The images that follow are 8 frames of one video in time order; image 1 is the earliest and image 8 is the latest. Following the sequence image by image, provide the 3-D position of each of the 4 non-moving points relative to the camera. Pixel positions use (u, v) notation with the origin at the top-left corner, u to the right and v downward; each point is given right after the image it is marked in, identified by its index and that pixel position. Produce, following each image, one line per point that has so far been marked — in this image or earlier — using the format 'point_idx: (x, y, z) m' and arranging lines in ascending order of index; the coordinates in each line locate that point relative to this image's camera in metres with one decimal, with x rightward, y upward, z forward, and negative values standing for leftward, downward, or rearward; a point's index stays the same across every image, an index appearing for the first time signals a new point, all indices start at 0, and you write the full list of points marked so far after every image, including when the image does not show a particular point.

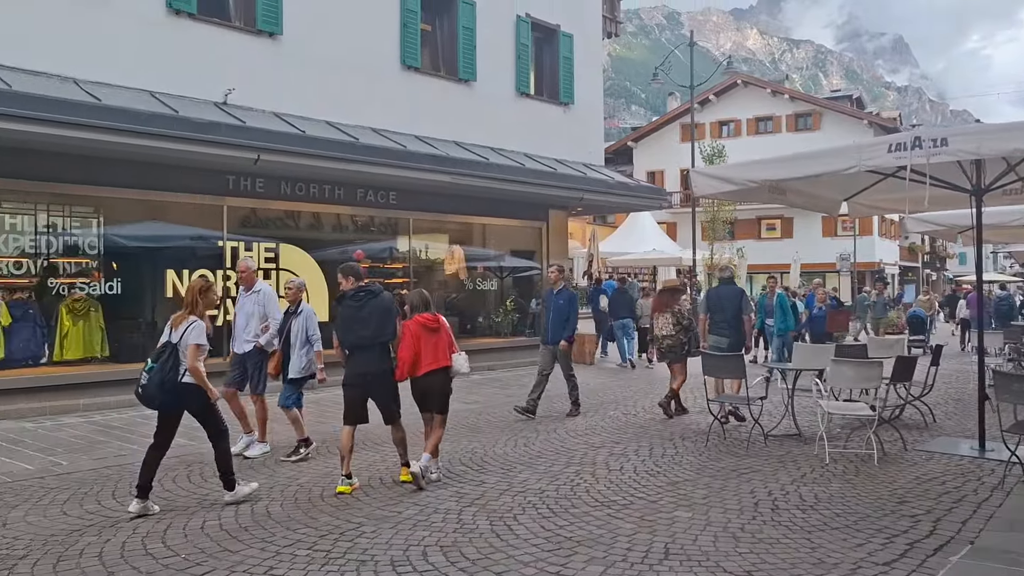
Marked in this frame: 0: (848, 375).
0: (+2.7, -0.7, +6.8) m
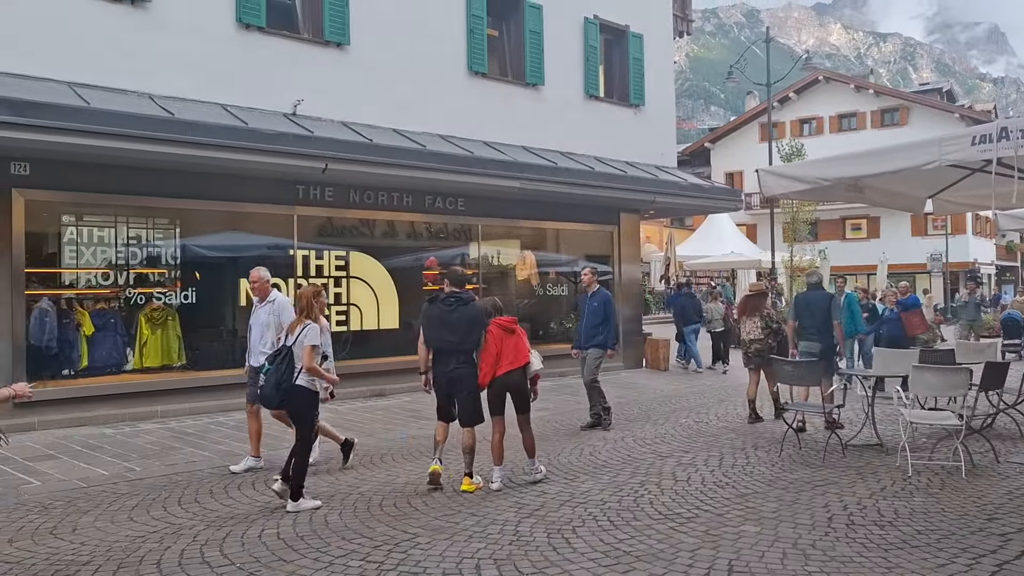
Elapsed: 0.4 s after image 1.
0: (+3.2, -0.7, +6.5) m
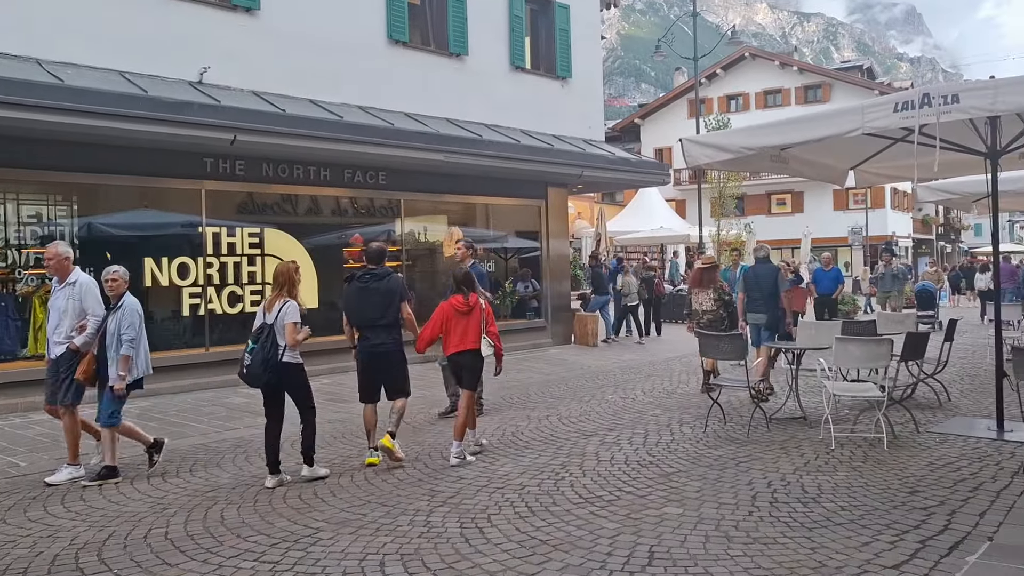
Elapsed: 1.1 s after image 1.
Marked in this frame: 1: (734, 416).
0: (+2.5, -0.5, +6.4) m
1: (+1.9, -1.1, +7.4) m
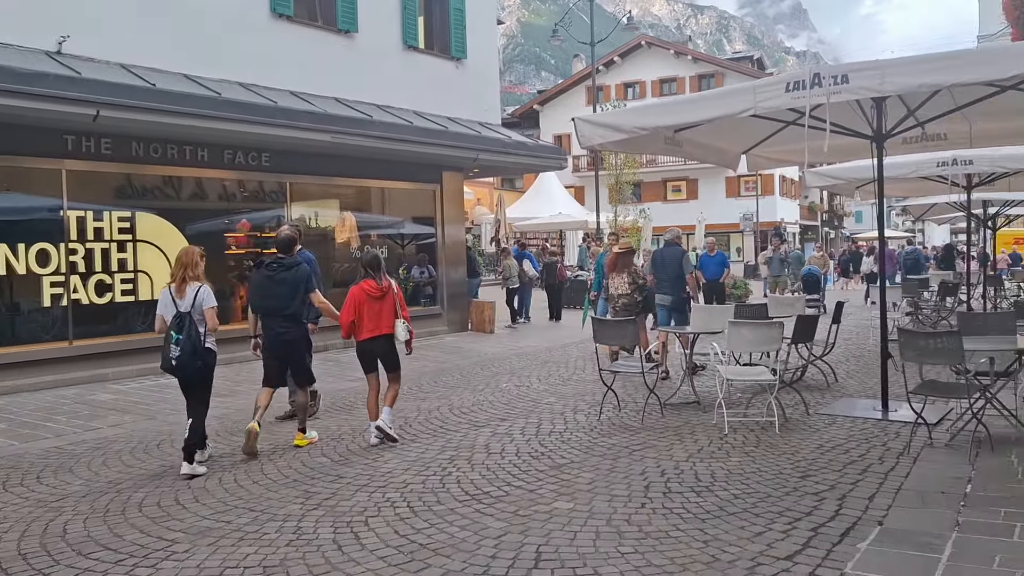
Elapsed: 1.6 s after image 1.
0: (+1.7, -0.4, +6.3) m
1: (+1.0, -1.0, +7.3) m
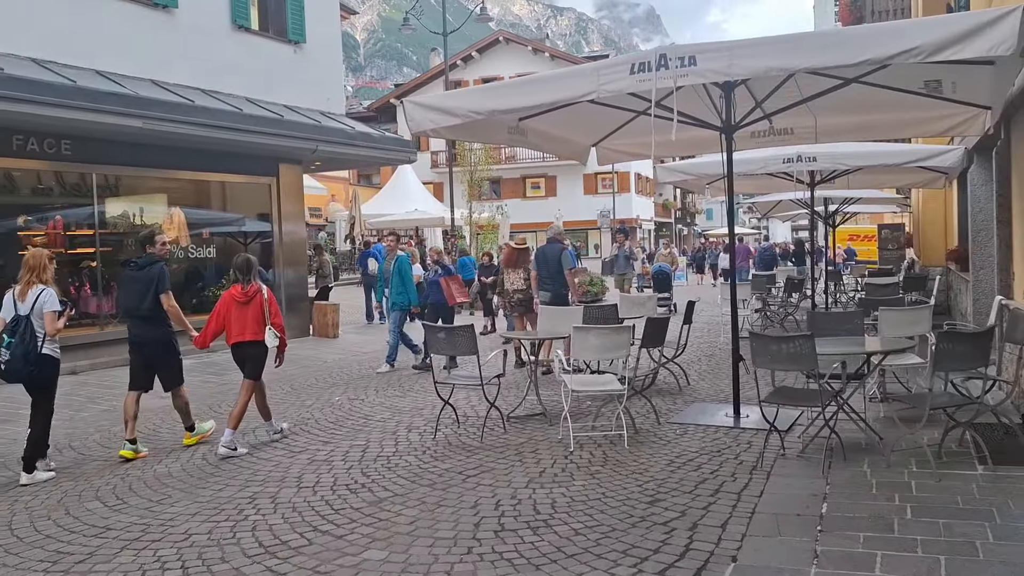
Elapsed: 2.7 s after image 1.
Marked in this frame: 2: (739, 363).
0: (+0.6, -0.4, +5.8) m
1: (-0.3, -1.0, +6.6) m
2: (+1.8, -0.6, +6.8) m
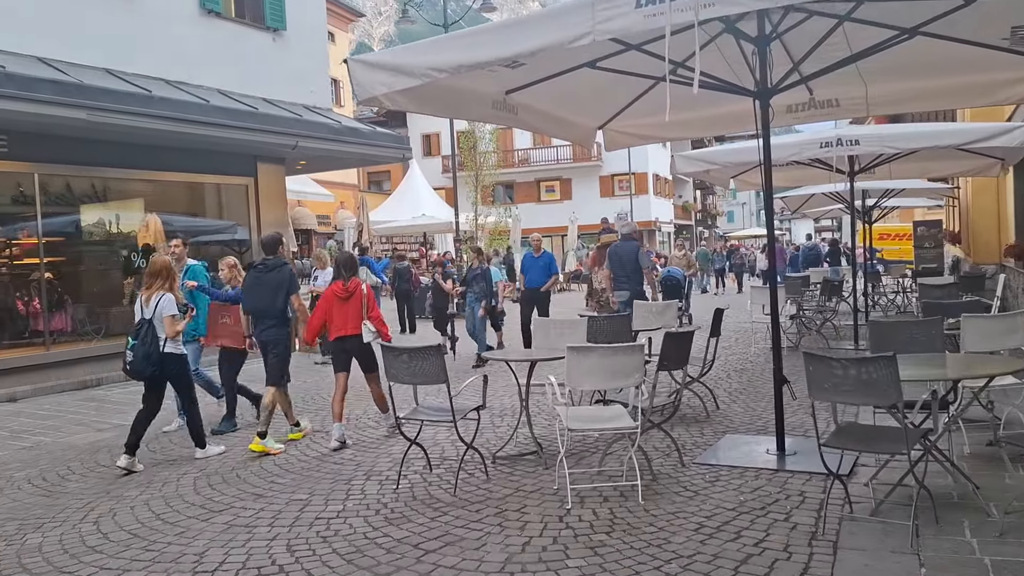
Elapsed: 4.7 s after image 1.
0: (+0.4, -0.4, +4.4) m
1: (-0.4, -1.1, +5.3) m
2: (+1.7, -0.6, +5.4) m
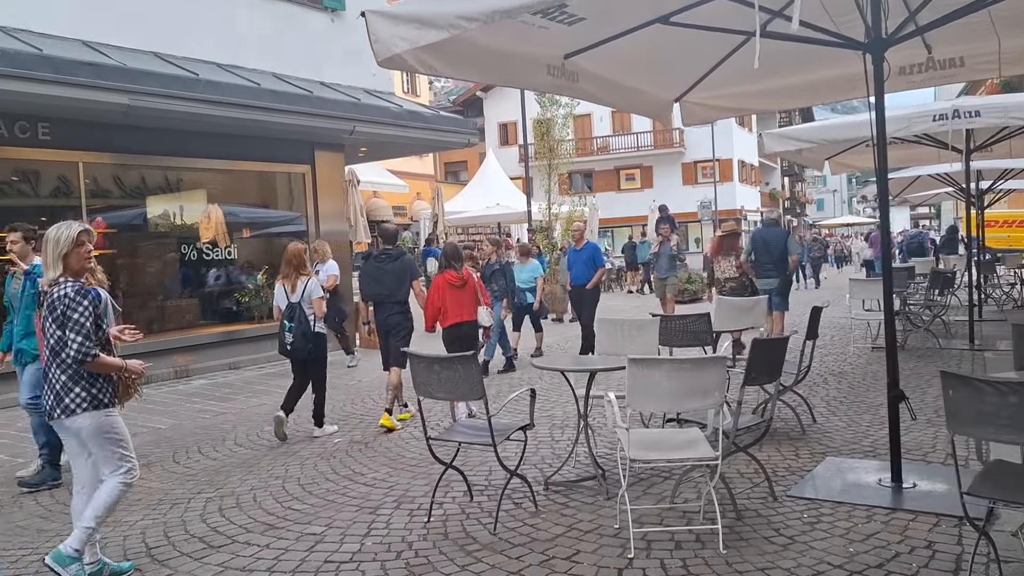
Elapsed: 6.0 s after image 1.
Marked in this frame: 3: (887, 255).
0: (+0.6, -0.4, +3.6) m
1: (-0.1, -1.0, +4.5) m
2: (+2.0, -0.6, +4.4) m
3: (+2.0, +0.1, +4.5) m
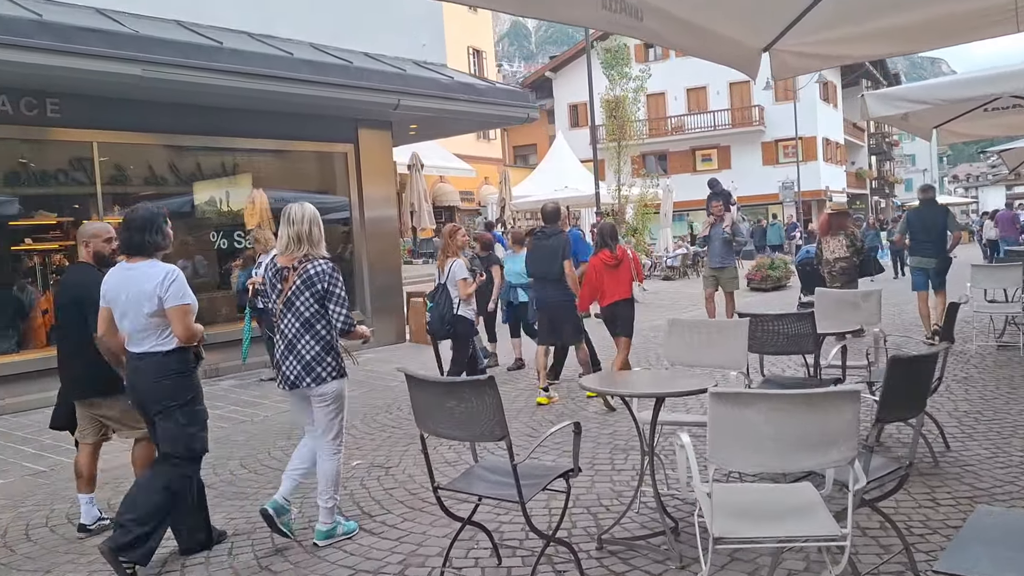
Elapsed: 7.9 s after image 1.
0: (+0.7, -0.4, +2.4) m
1: (0.0, -1.0, +3.5) m
2: (+2.1, -0.6, +3.2) m
3: (+2.1, +0.1, +3.2) m
